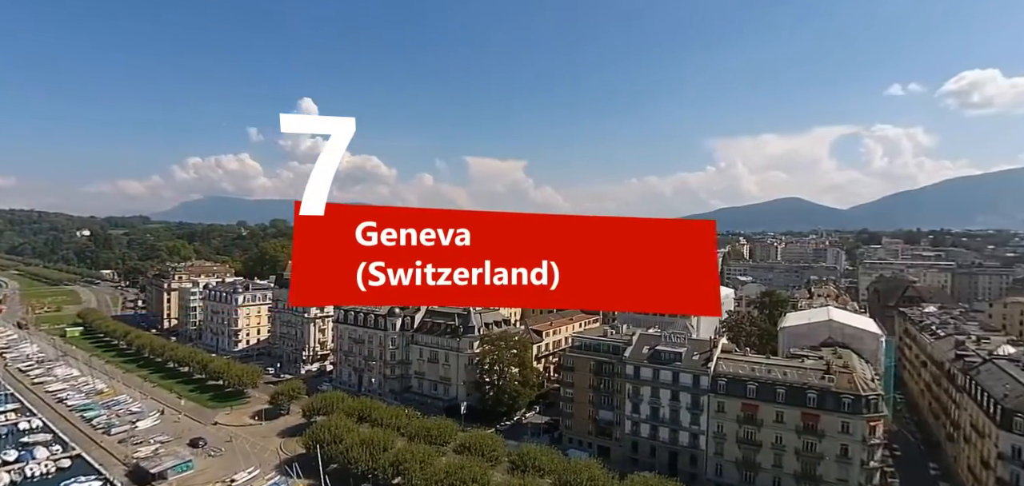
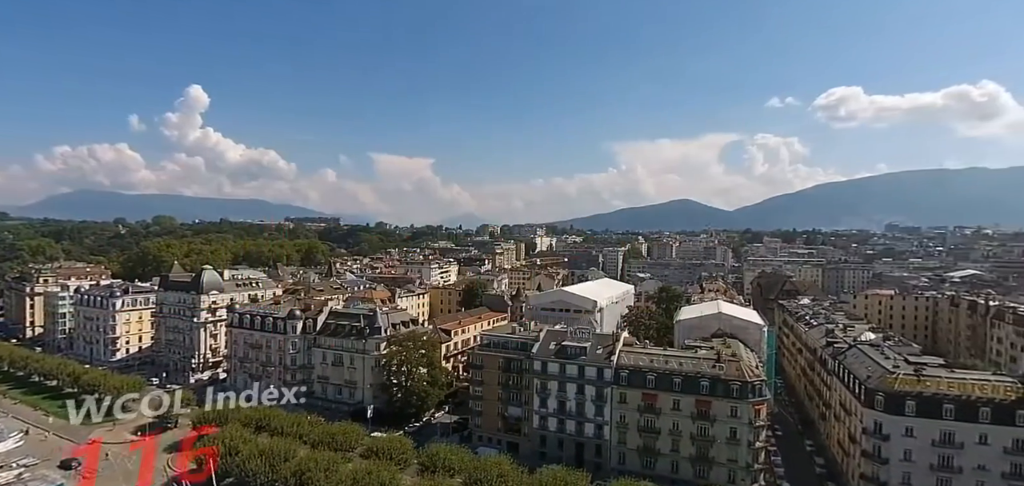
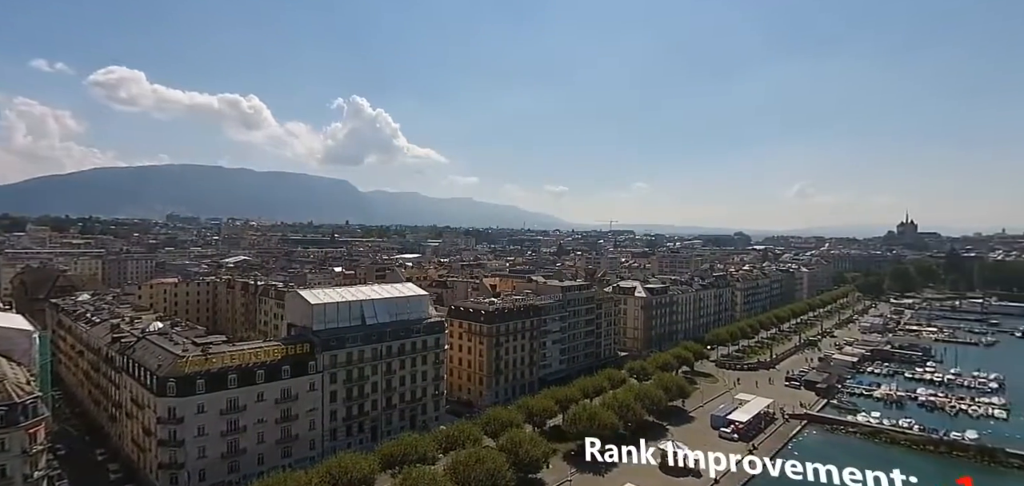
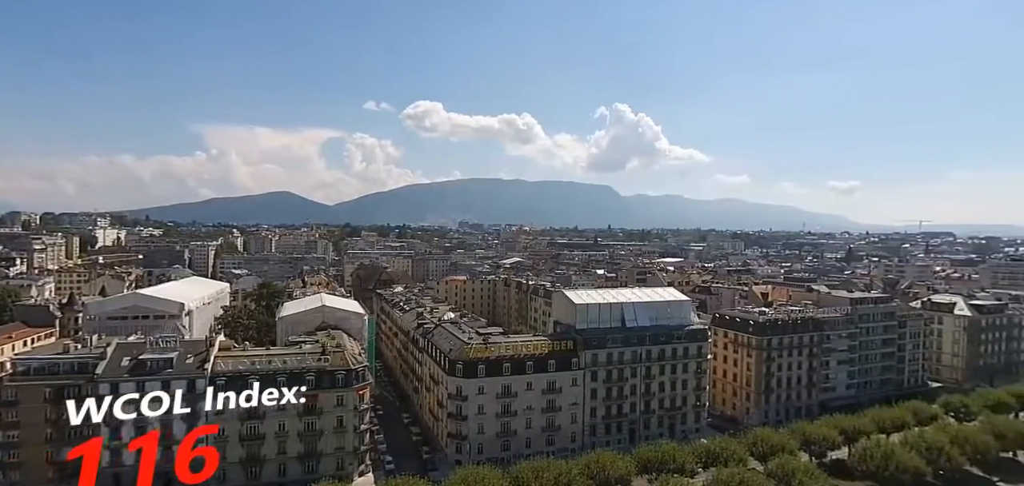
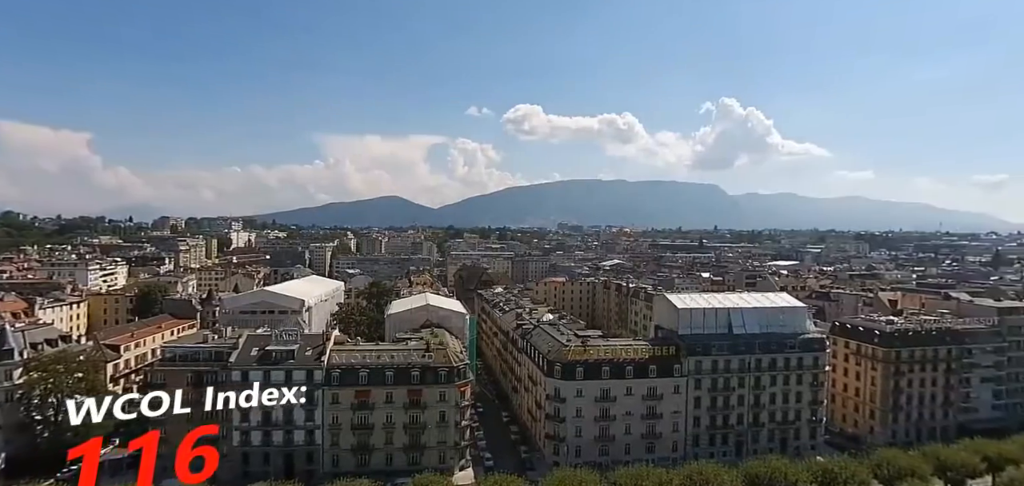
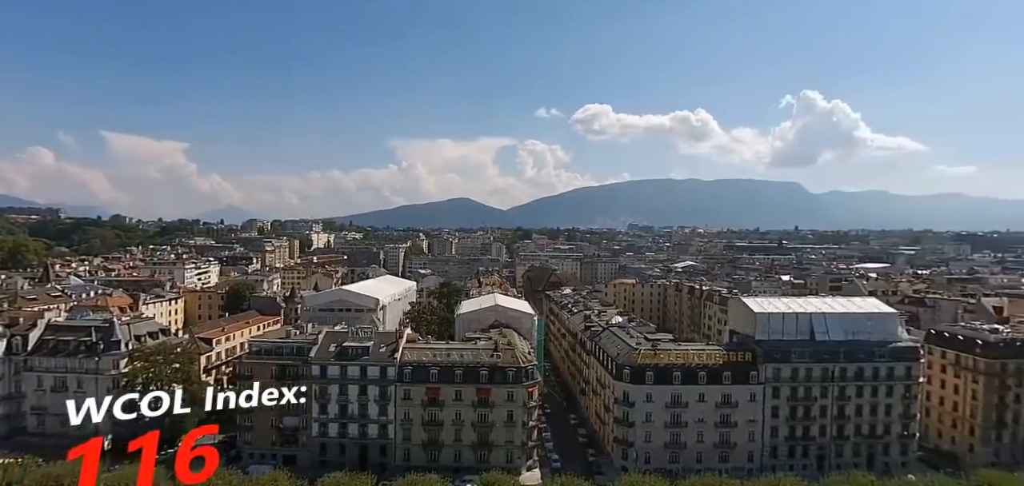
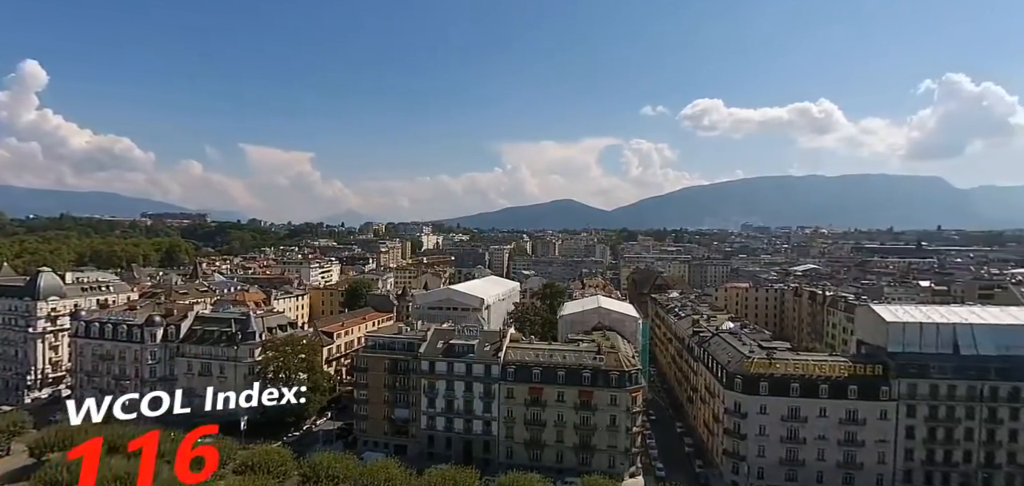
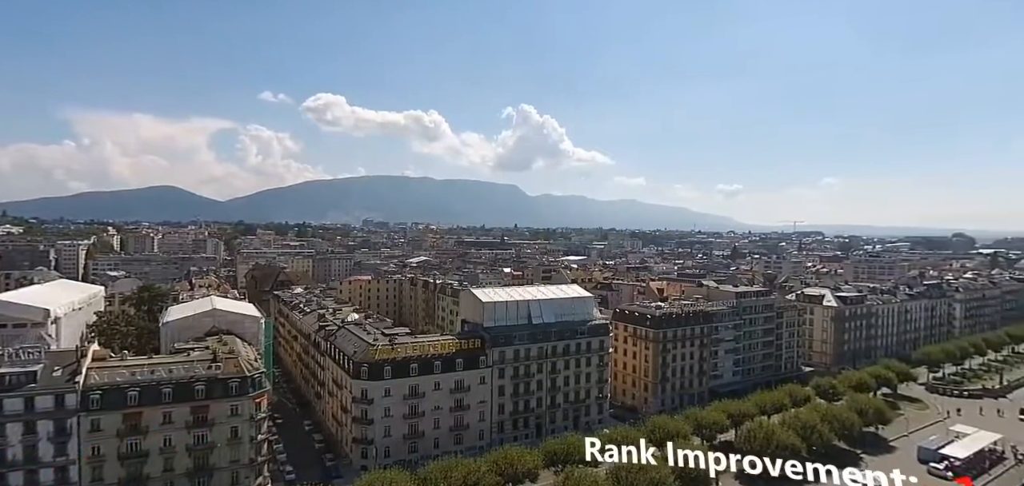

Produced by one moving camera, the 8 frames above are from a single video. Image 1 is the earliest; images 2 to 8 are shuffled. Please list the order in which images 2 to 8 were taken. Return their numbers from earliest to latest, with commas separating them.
2, 7, 6, 5, 4, 8, 3
